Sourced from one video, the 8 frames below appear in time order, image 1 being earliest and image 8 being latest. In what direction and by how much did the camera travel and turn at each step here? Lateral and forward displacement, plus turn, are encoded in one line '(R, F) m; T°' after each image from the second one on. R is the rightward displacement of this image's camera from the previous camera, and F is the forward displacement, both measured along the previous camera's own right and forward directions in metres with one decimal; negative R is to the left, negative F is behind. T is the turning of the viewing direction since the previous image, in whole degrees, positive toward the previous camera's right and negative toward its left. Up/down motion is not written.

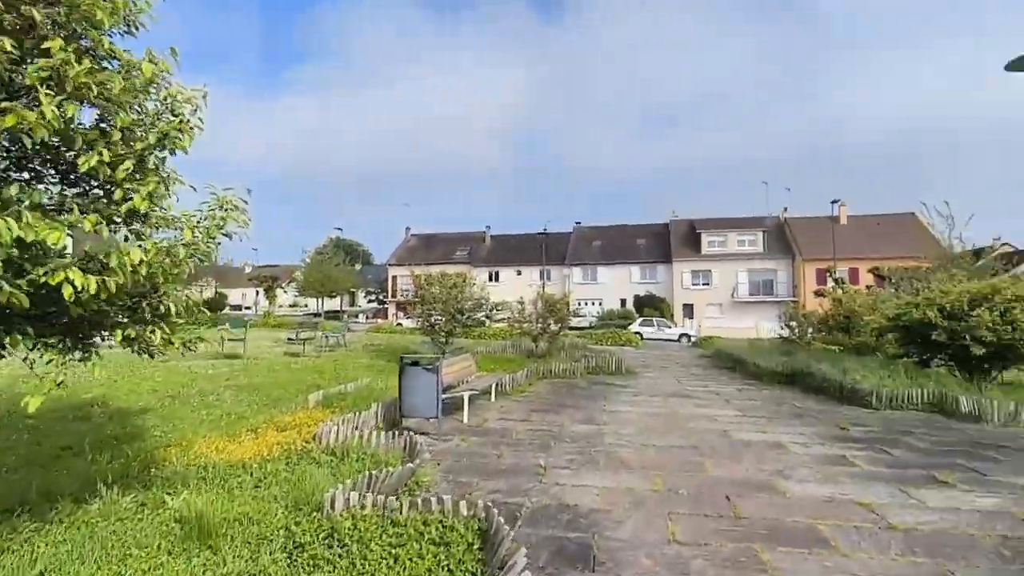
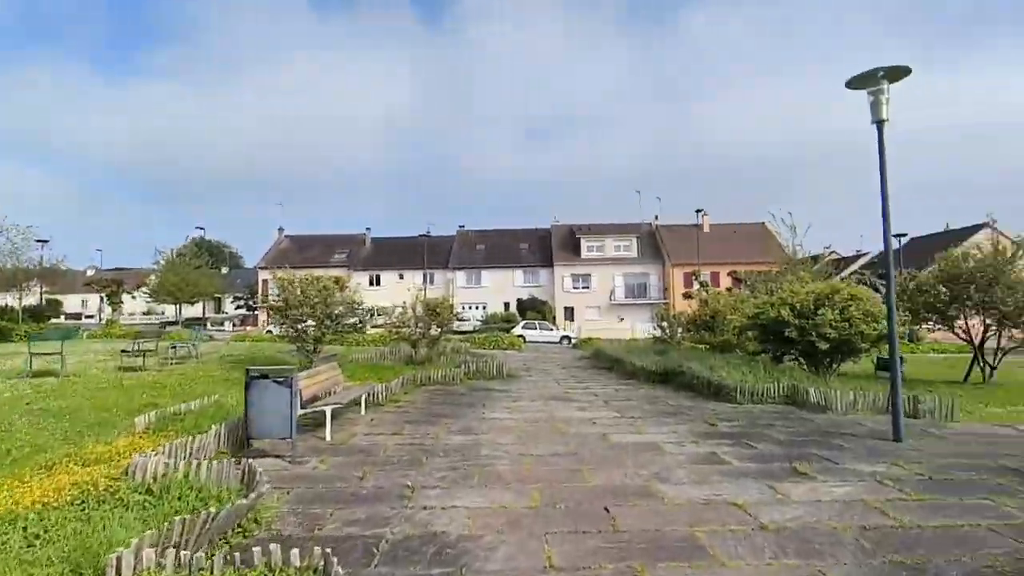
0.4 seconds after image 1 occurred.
(+0.2, +0.5) m; +12°
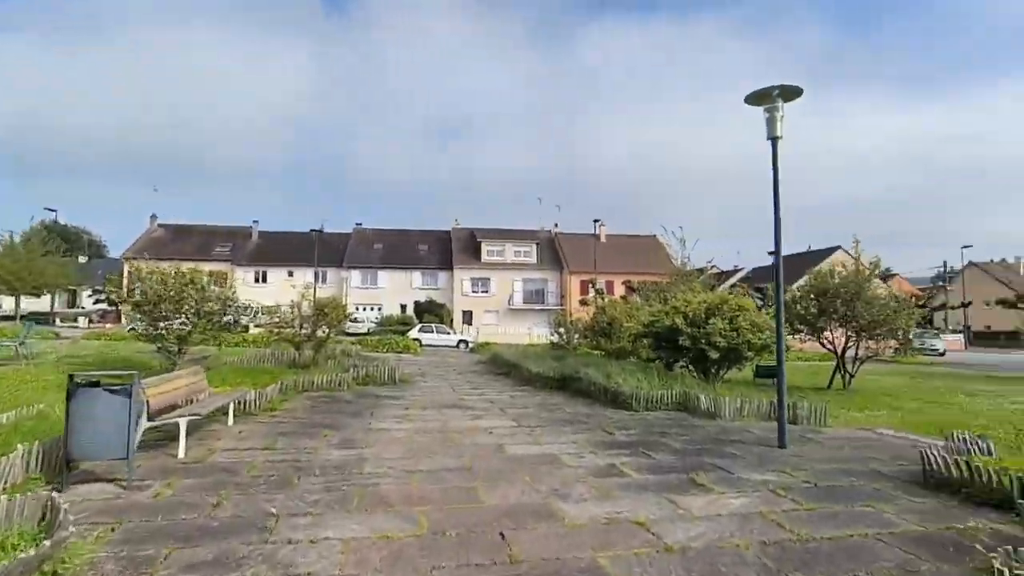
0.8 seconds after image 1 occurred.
(+0.1, +0.5) m; +10°
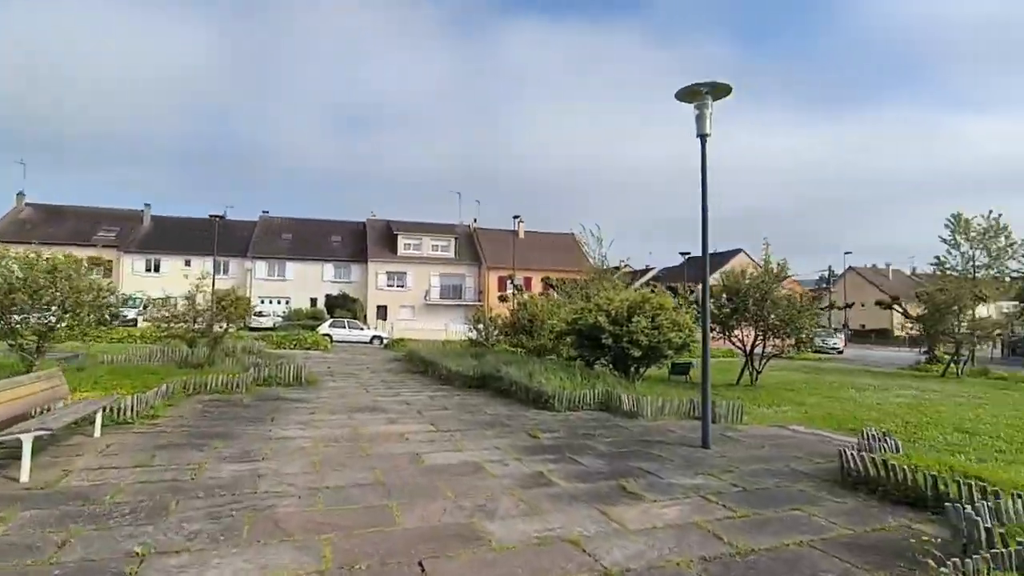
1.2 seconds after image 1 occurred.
(-0.1, +0.5) m; +8°
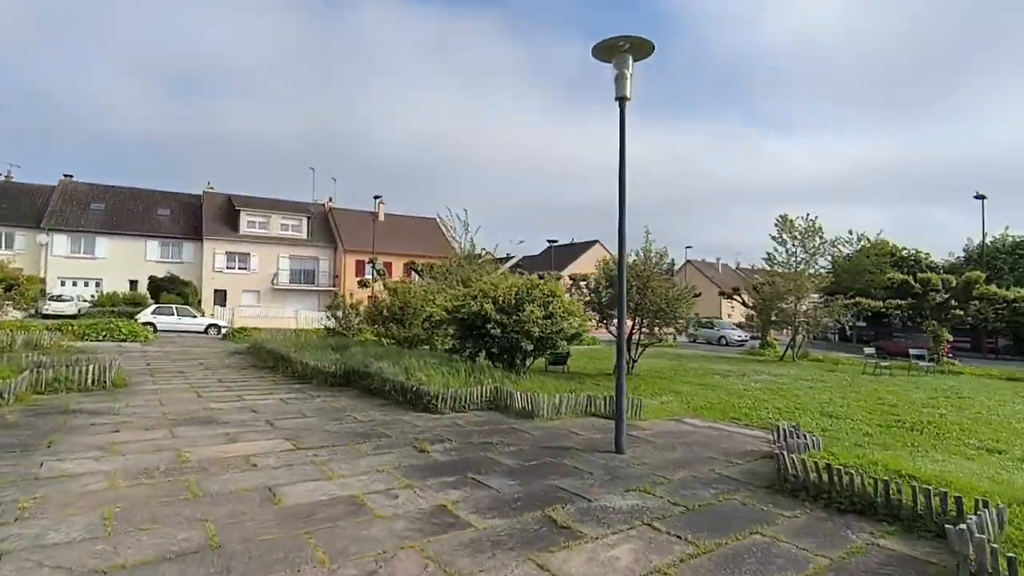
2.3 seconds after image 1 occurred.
(-0.3, +1.4) m; +14°
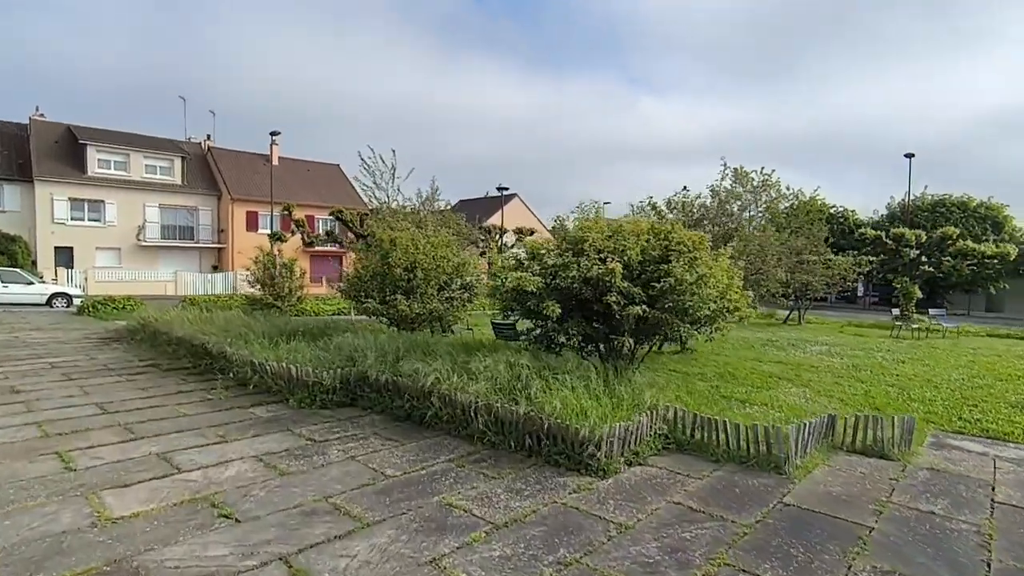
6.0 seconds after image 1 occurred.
(-2.7, +4.5) m; +12°
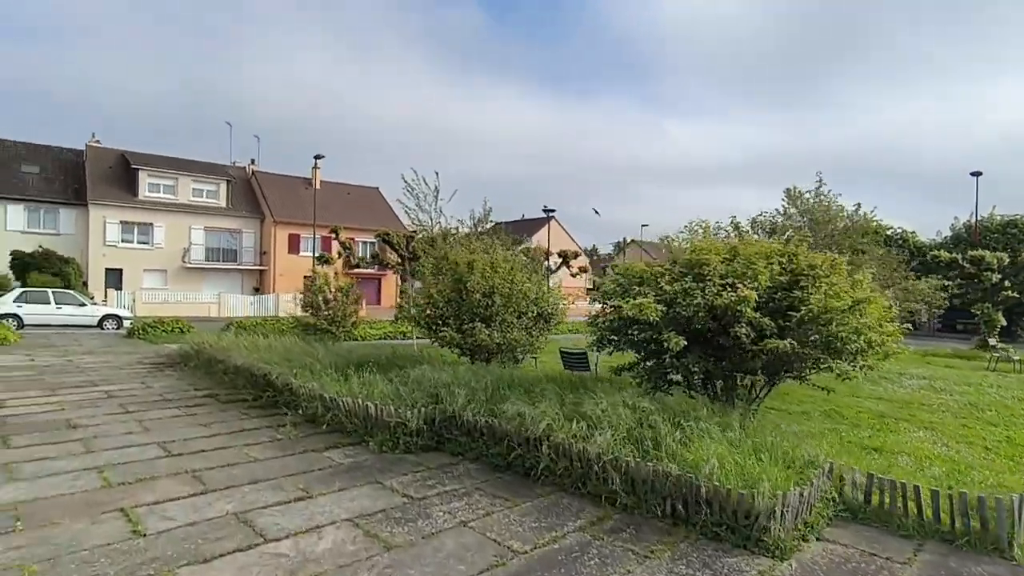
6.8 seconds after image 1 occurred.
(-0.8, +0.7) m; -3°
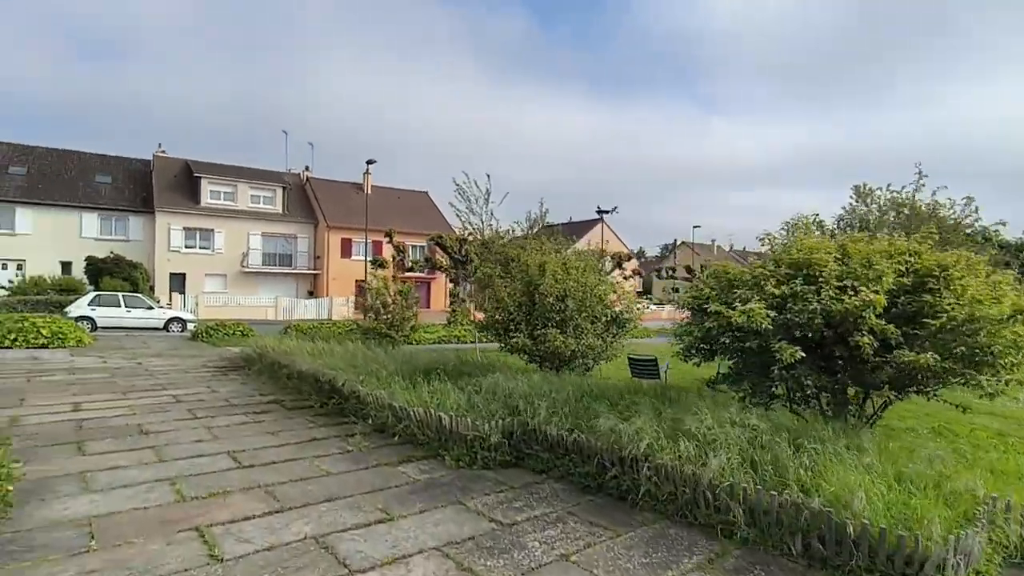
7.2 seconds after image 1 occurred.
(-0.4, +0.4) m; -5°
